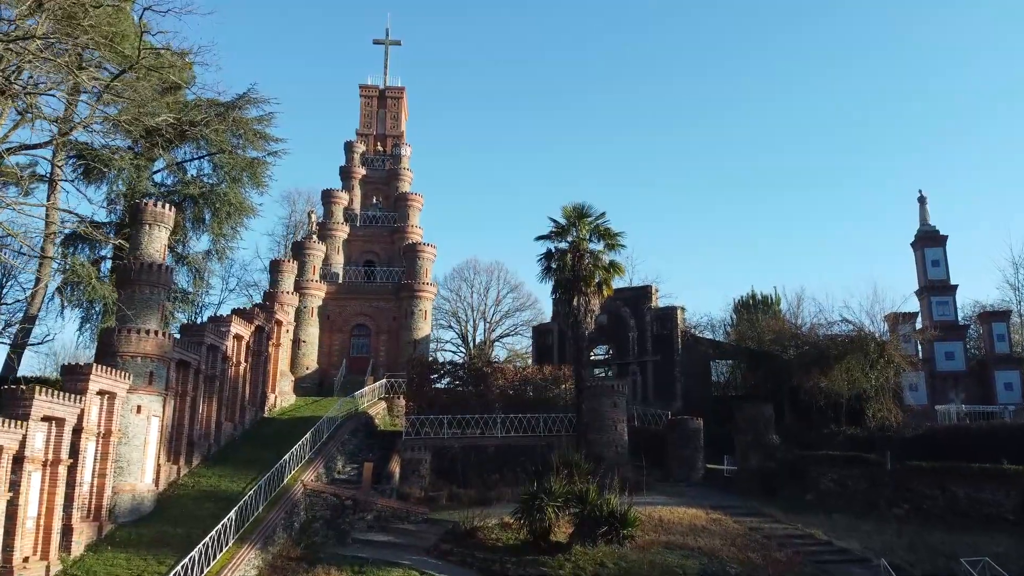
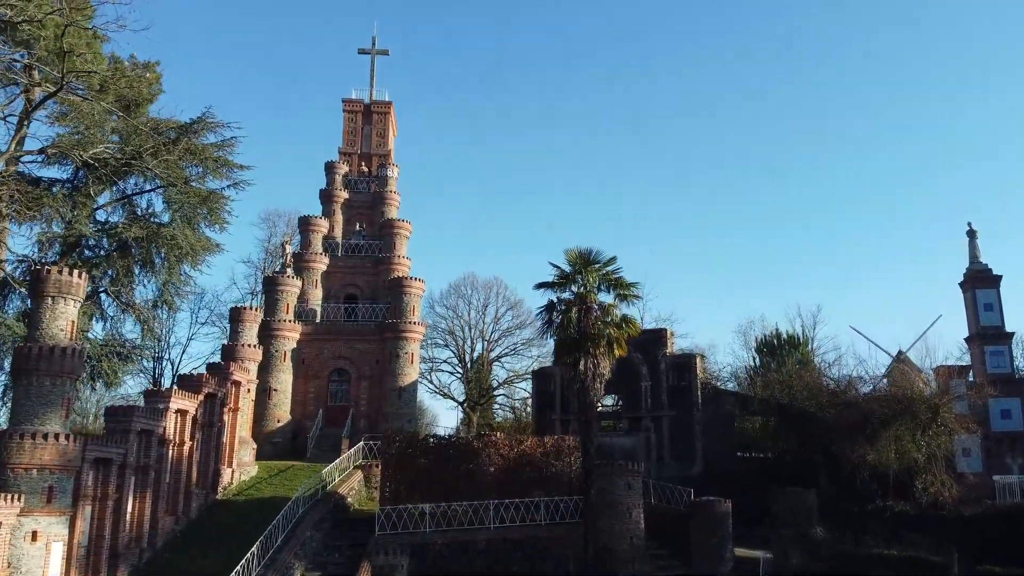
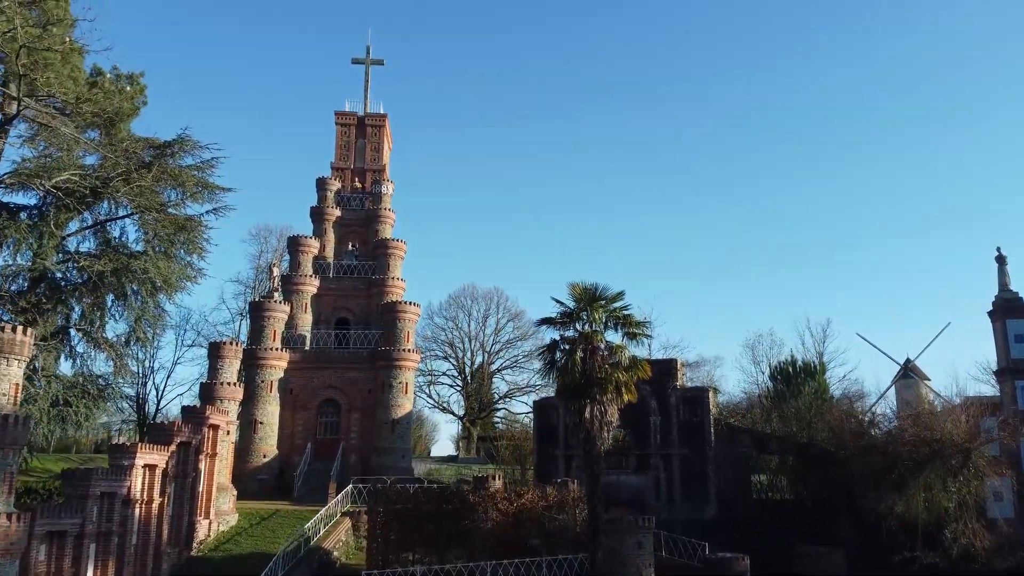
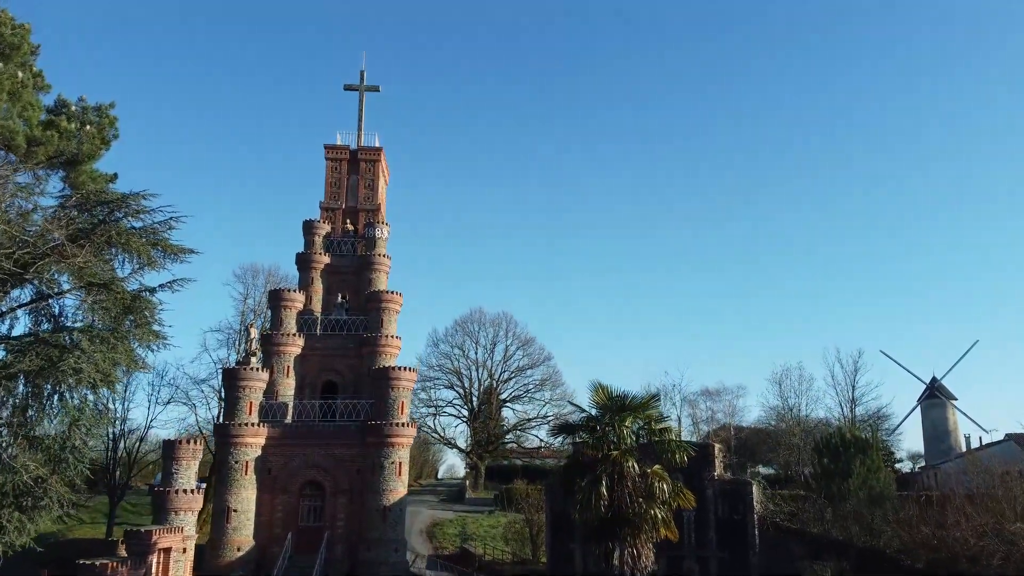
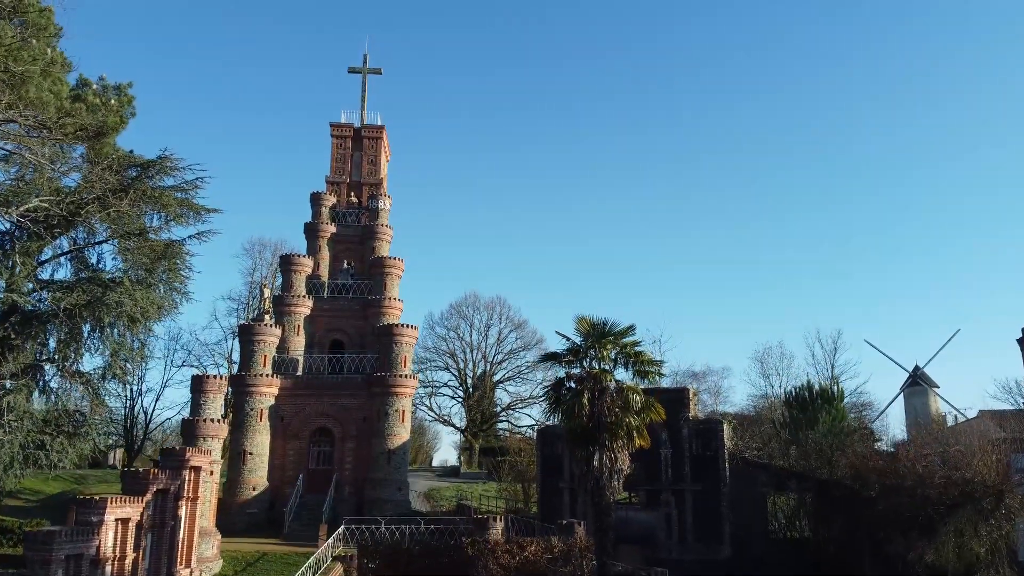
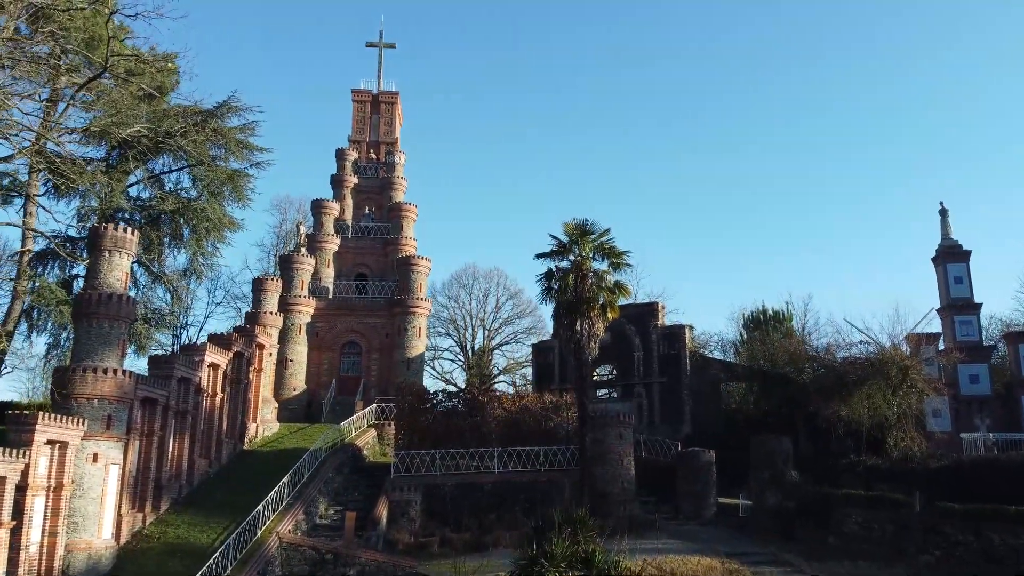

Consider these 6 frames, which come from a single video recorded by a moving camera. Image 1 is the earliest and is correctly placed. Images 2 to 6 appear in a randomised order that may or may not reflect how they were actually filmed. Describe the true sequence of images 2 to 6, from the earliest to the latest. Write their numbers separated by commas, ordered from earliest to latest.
6, 2, 3, 5, 4
